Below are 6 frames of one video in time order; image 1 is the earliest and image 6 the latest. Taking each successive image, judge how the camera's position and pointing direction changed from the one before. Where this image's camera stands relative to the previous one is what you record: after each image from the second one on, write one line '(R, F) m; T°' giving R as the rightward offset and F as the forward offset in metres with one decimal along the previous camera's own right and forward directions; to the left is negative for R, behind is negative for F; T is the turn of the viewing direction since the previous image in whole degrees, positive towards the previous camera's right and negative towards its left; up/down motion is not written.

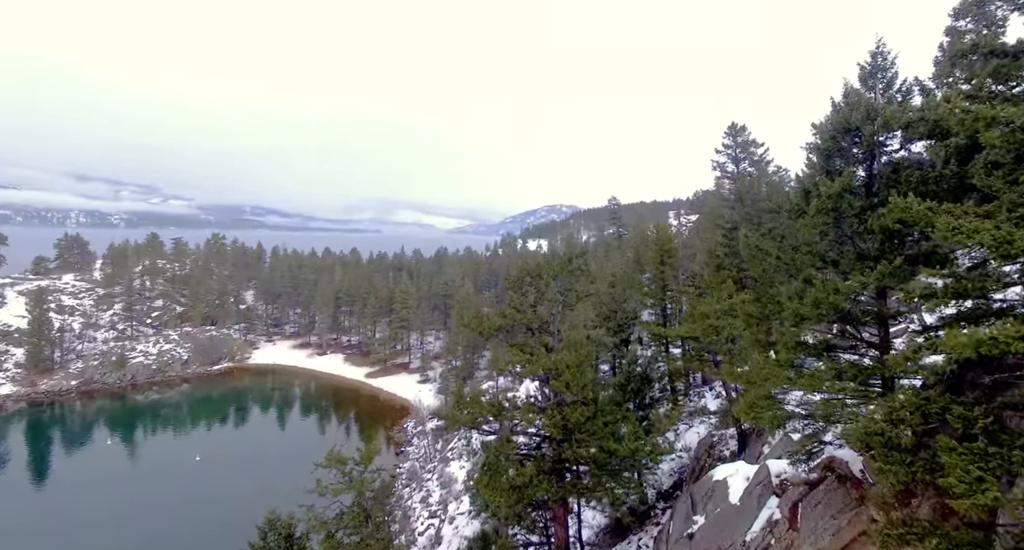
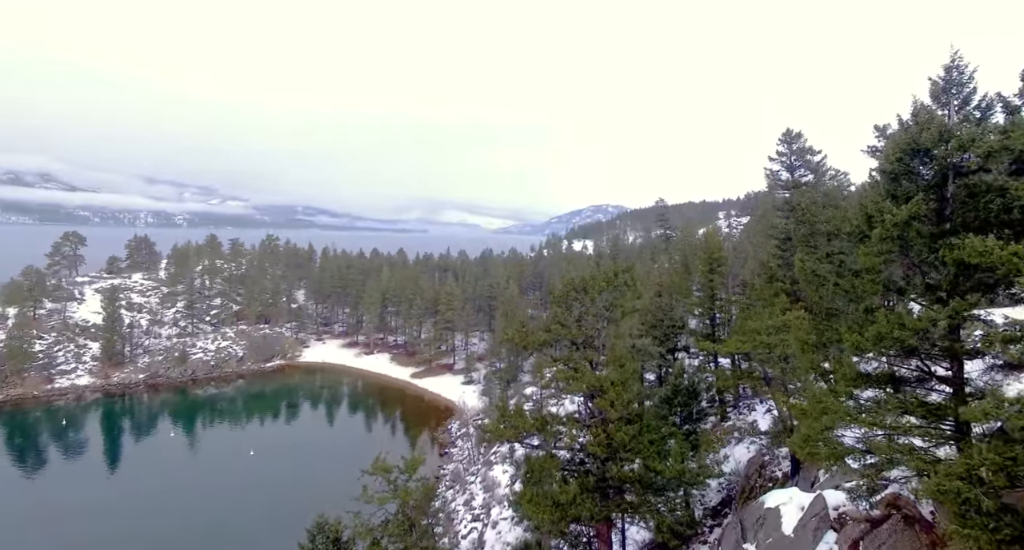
(+0.4, +0.8) m; -5°
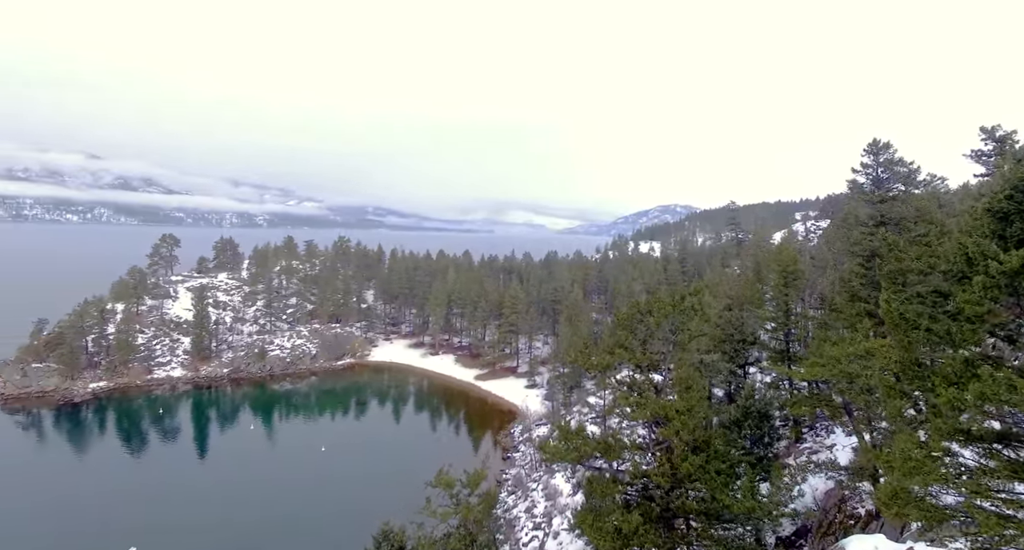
(+0.6, +1.2) m; -6°
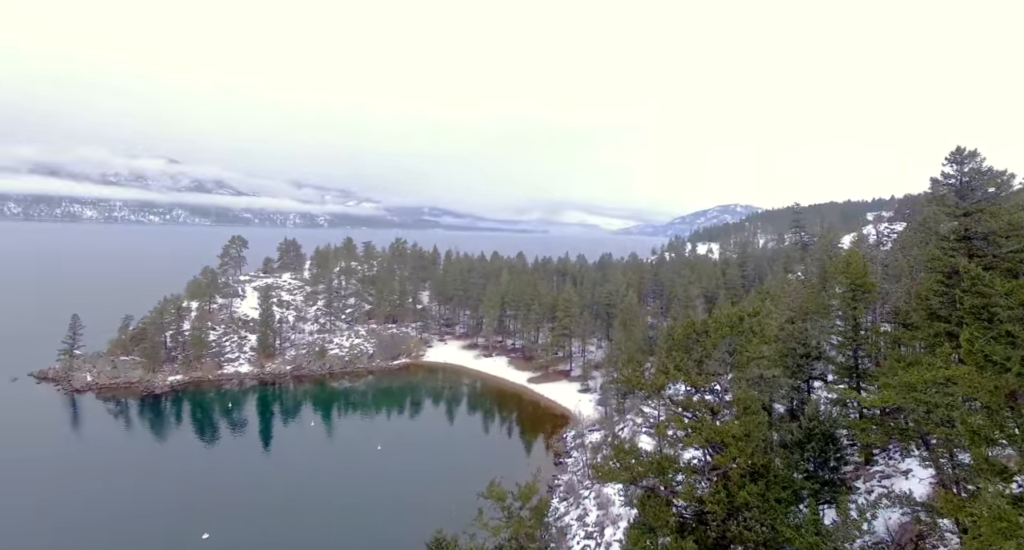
(+0.5, +0.9) m; -5°
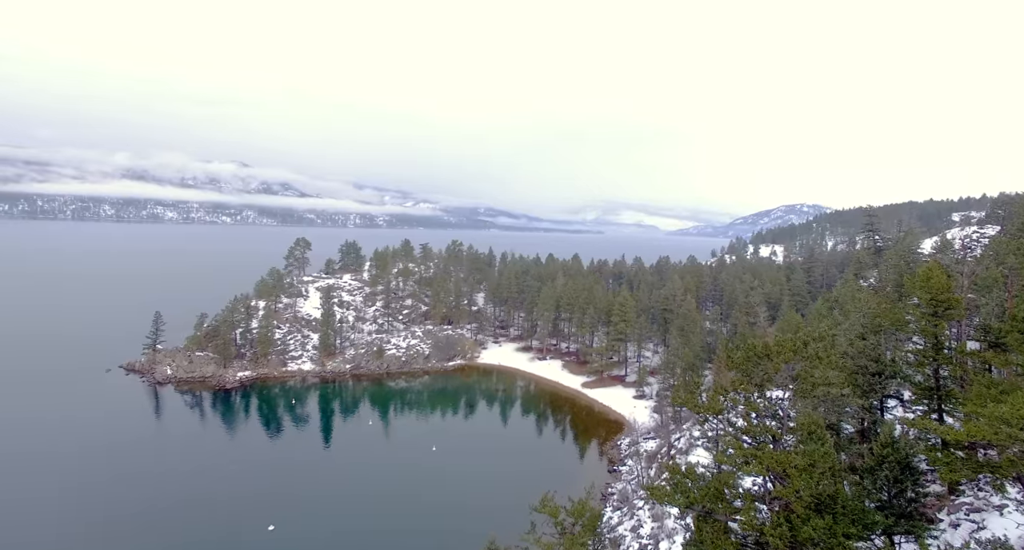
(+0.6, +1.1) m; -5°
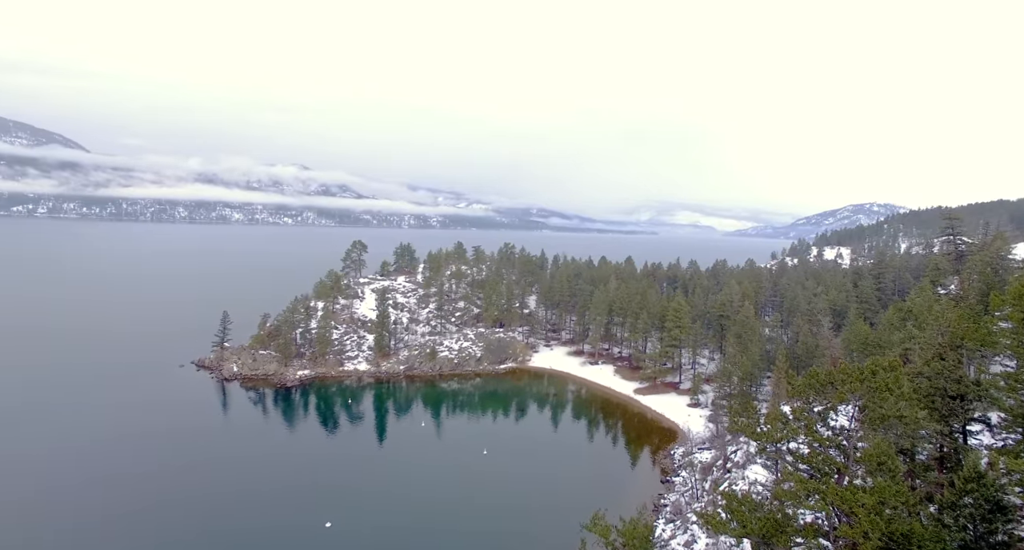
(+0.6, +1.3) m; -5°
